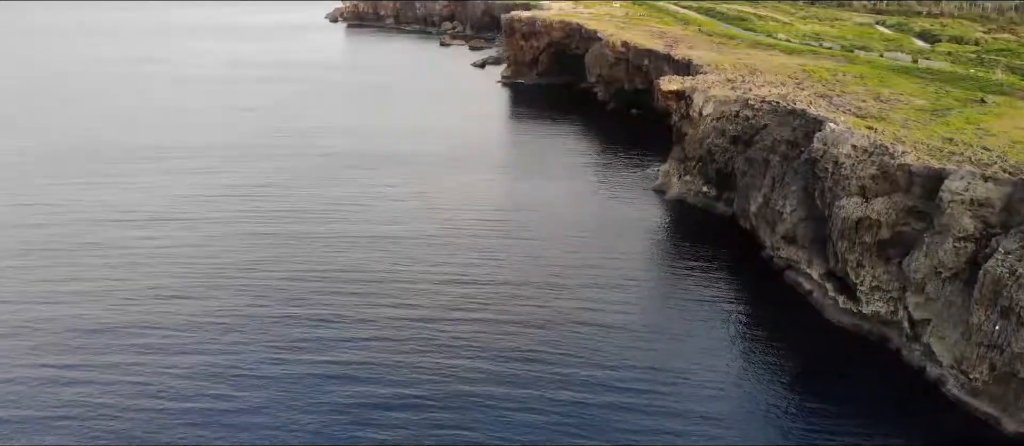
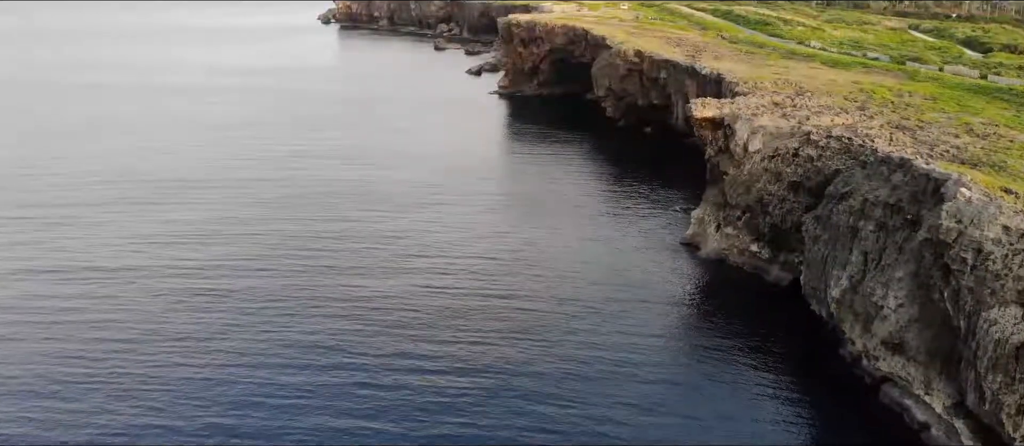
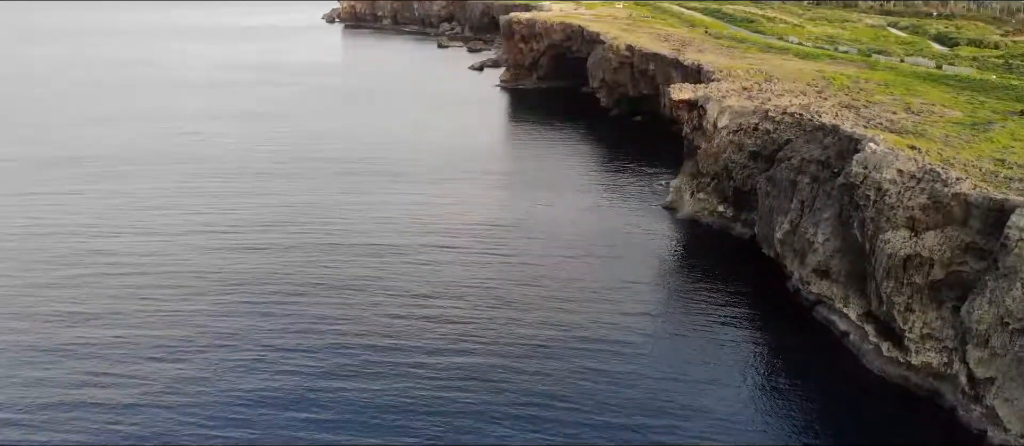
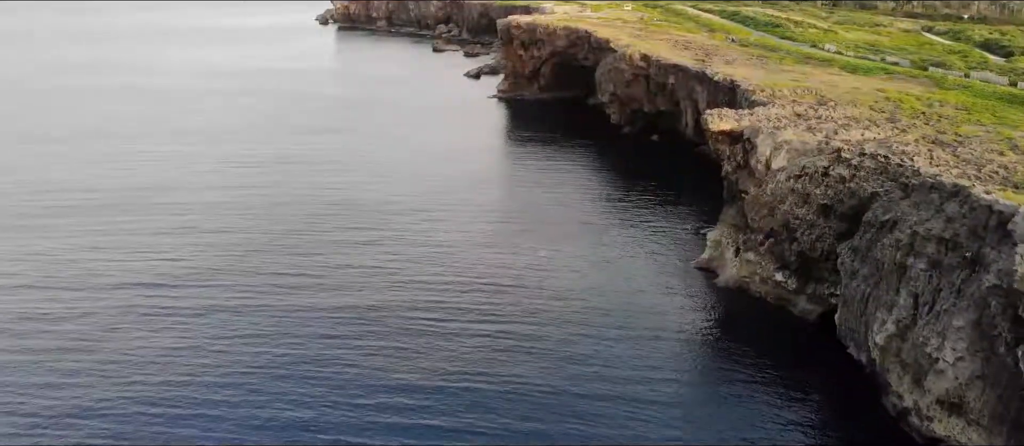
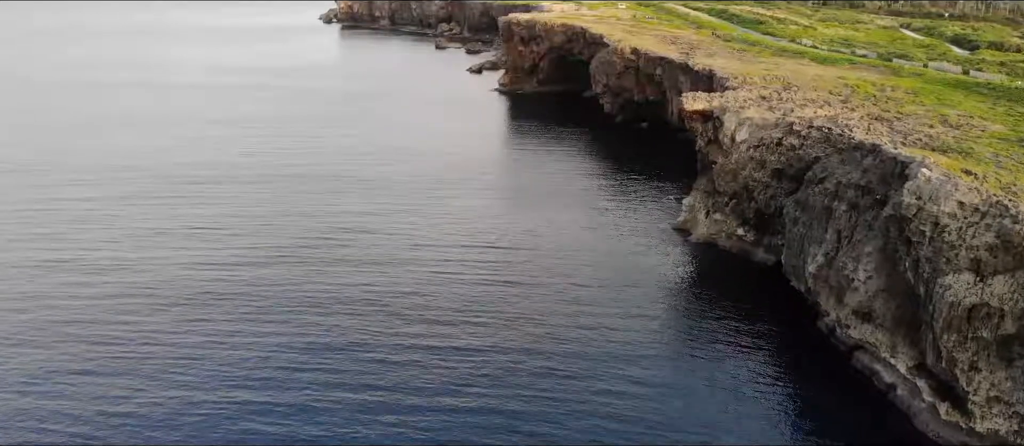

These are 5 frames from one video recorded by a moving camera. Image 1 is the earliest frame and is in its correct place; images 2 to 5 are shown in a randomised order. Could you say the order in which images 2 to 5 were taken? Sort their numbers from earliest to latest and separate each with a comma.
3, 5, 2, 4
